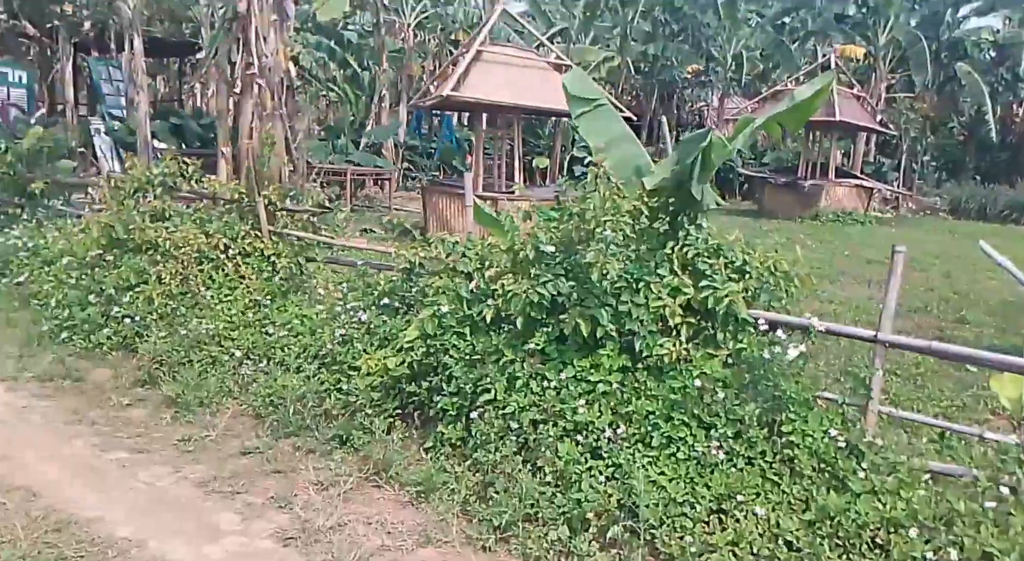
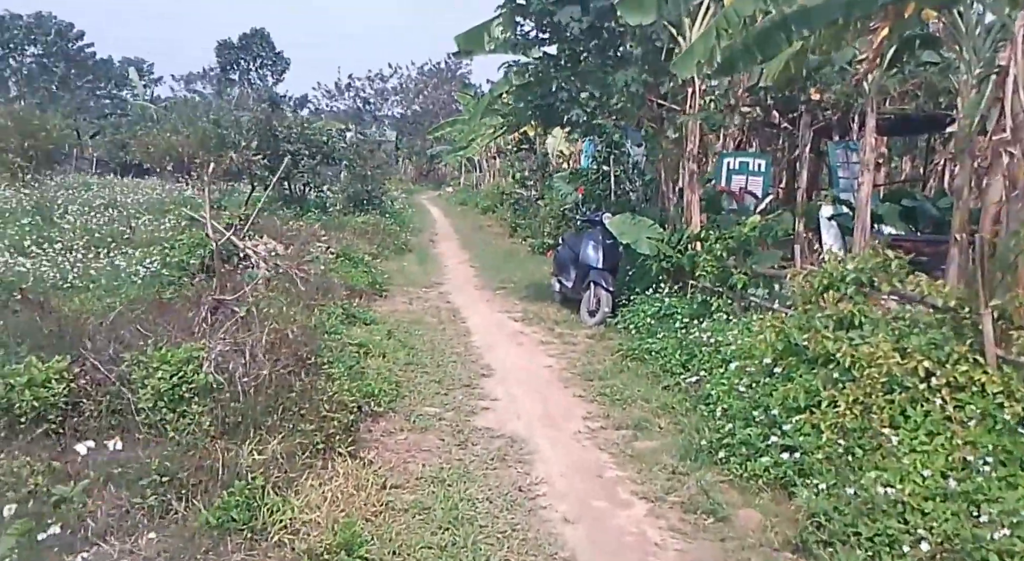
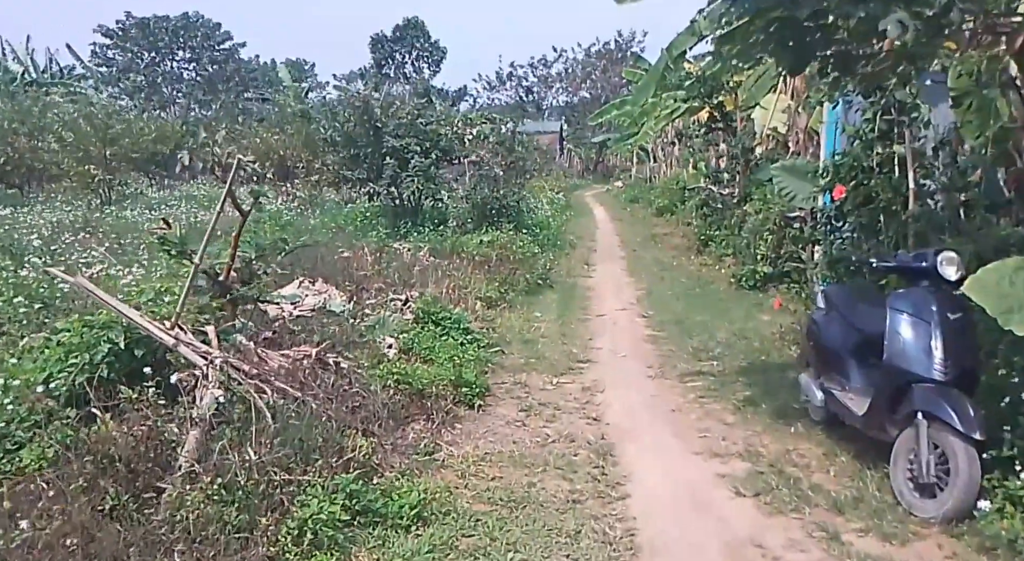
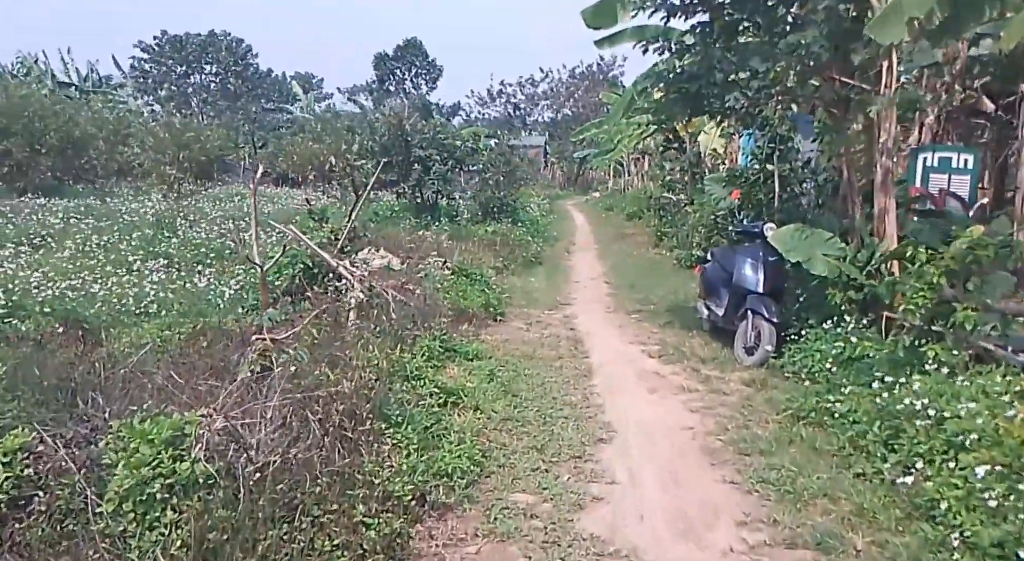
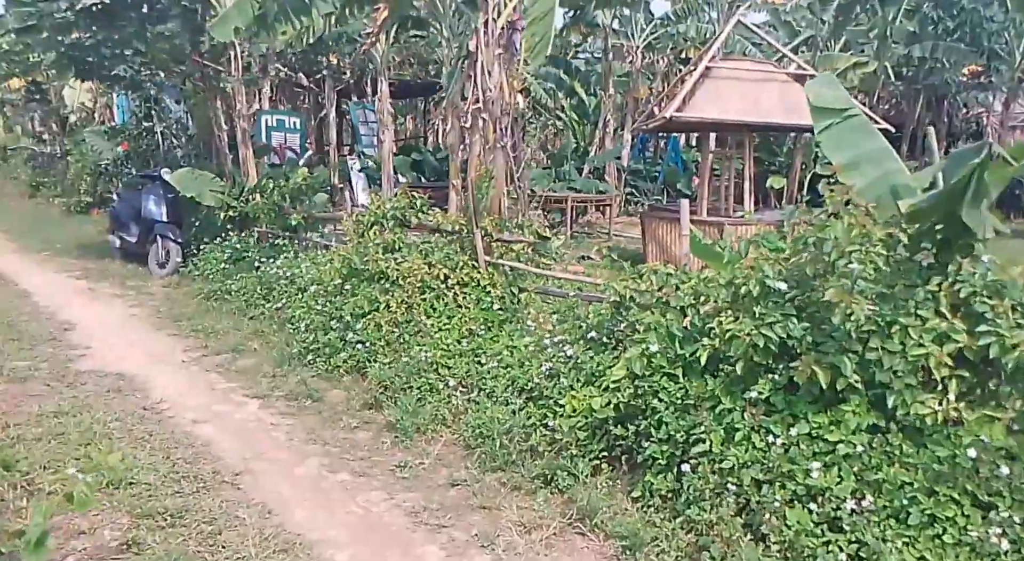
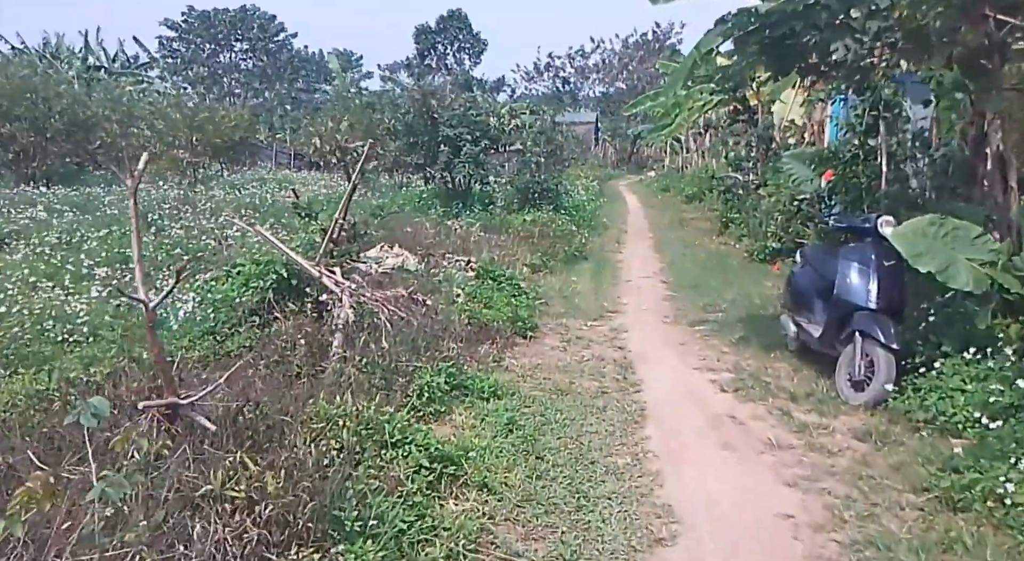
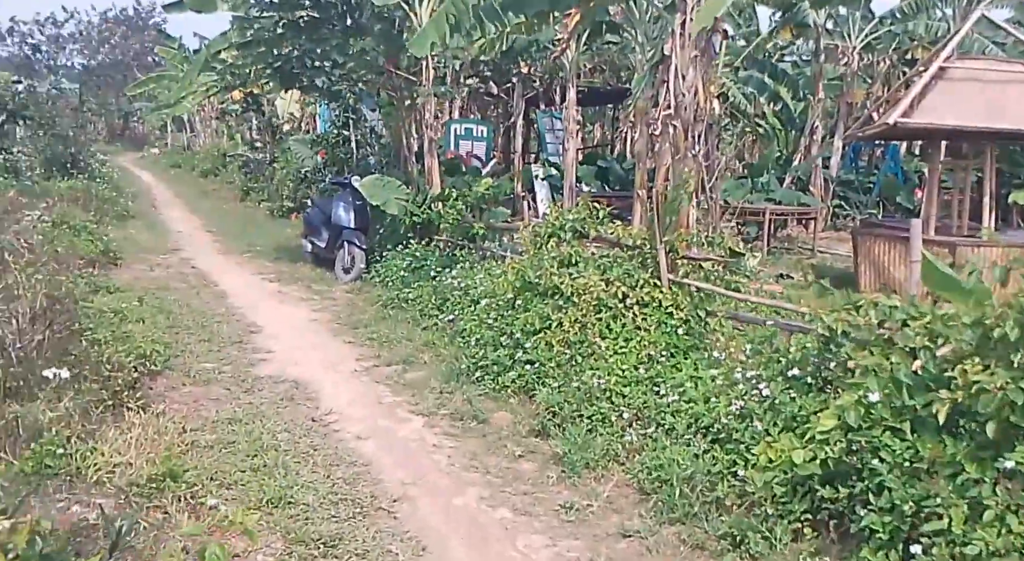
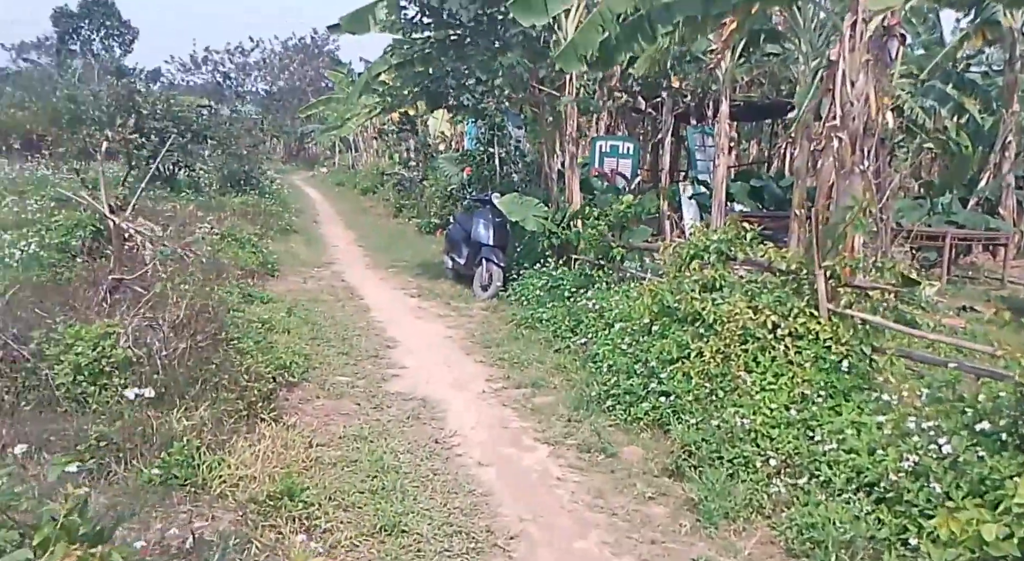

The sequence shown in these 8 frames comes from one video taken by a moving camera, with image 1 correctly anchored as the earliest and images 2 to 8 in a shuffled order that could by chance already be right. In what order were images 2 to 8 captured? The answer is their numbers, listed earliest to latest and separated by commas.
5, 7, 8, 2, 4, 6, 3
